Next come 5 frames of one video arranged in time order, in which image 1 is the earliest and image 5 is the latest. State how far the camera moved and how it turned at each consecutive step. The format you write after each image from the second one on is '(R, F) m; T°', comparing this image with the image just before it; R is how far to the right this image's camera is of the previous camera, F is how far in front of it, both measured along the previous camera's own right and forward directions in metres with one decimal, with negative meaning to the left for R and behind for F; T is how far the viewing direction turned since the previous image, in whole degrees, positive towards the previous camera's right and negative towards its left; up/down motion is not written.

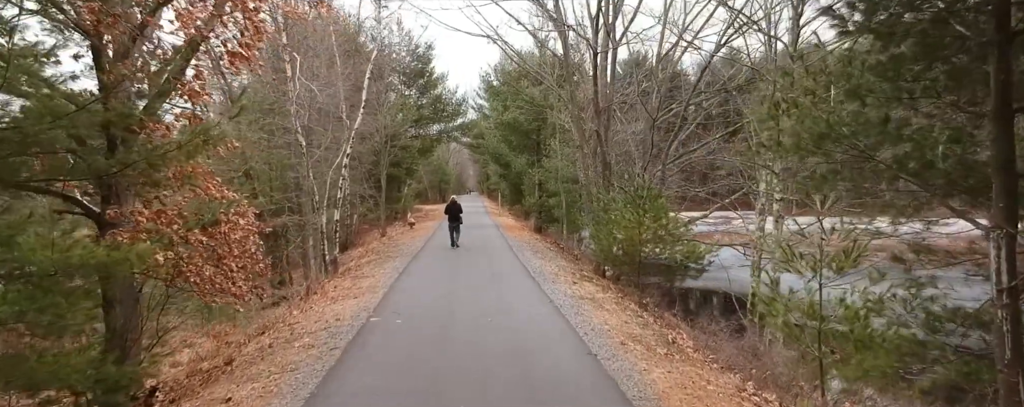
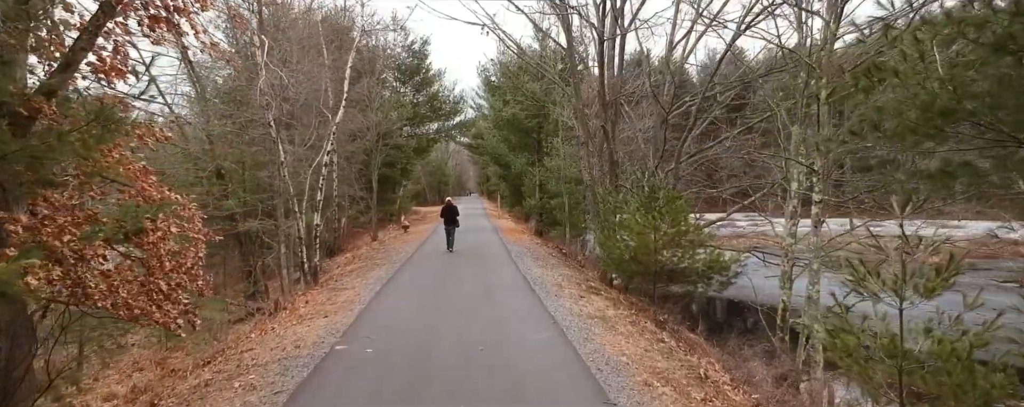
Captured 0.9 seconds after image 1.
(+0.1, +1.4) m; 0°
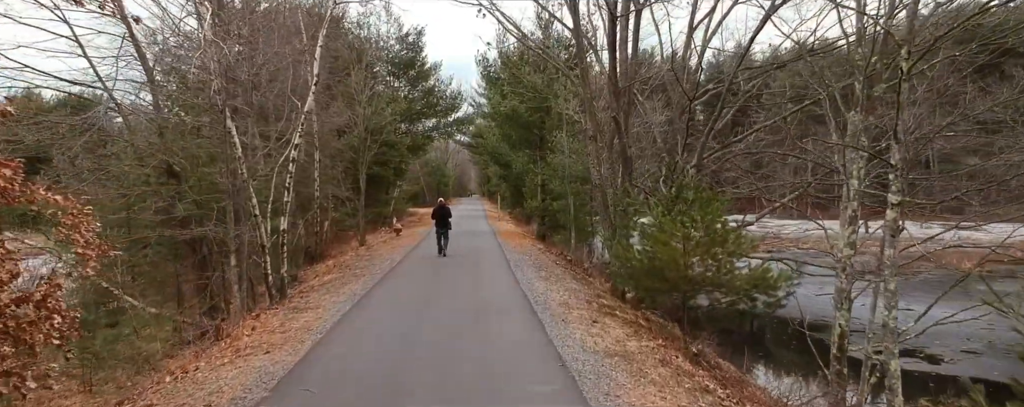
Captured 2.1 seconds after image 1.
(+0.1, +1.9) m; 0°
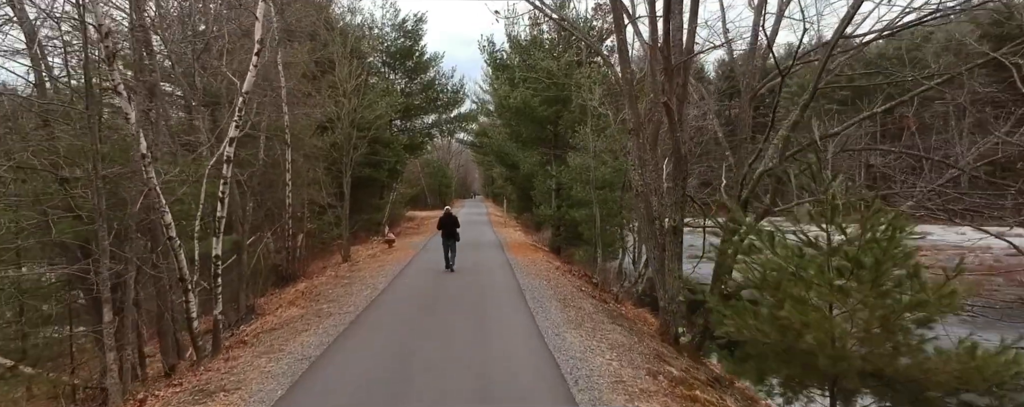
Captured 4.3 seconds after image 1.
(-0.3, +3.3) m; 0°
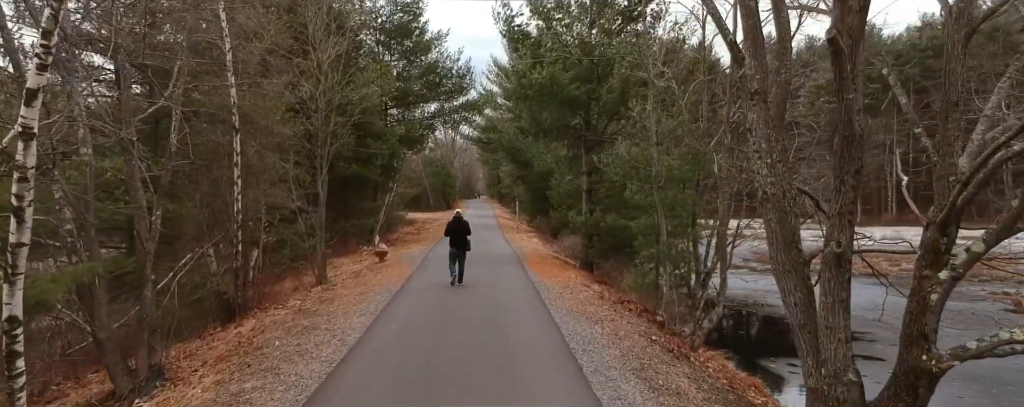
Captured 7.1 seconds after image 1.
(-0.5, +4.2) m; 0°
